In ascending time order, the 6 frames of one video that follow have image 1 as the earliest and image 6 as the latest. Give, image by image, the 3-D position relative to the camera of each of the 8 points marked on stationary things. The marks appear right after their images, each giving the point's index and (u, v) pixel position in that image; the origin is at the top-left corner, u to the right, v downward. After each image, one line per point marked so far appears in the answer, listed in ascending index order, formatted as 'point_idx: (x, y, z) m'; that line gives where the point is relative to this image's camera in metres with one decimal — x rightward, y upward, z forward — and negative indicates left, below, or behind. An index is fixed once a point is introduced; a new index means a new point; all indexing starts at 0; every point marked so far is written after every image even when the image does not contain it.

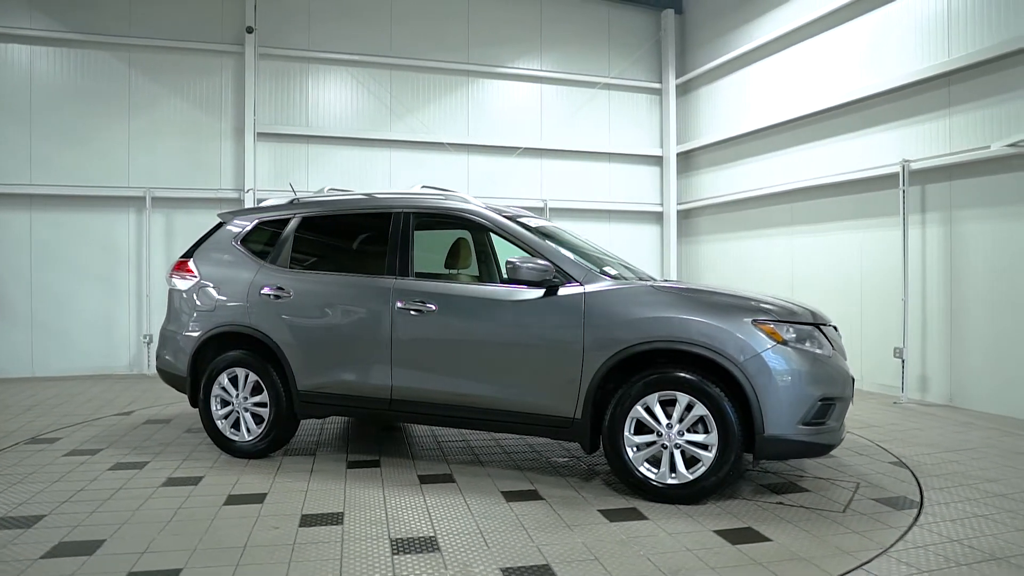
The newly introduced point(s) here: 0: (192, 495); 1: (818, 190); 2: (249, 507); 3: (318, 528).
0: (-1.8, -1.1, +3.7) m
1: (+4.0, +1.3, +8.6) m
2: (-1.3, -1.1, +3.4) m
3: (-0.9, -1.1, +3.1) m
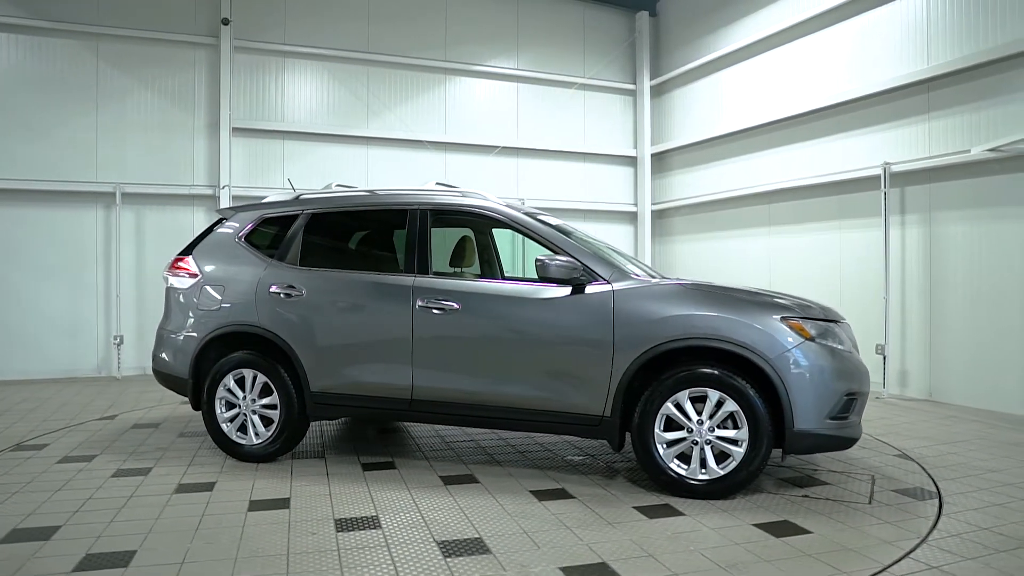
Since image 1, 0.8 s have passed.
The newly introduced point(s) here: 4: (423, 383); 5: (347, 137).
0: (-1.6, -1.1, +3.5) m
1: (+3.8, +1.3, +8.9) m
2: (-1.2, -1.1, +3.3) m
3: (-0.7, -1.1, +3.1) m
4: (-0.5, -0.6, +4.1) m
5: (-2.4, +2.2, +9.8) m
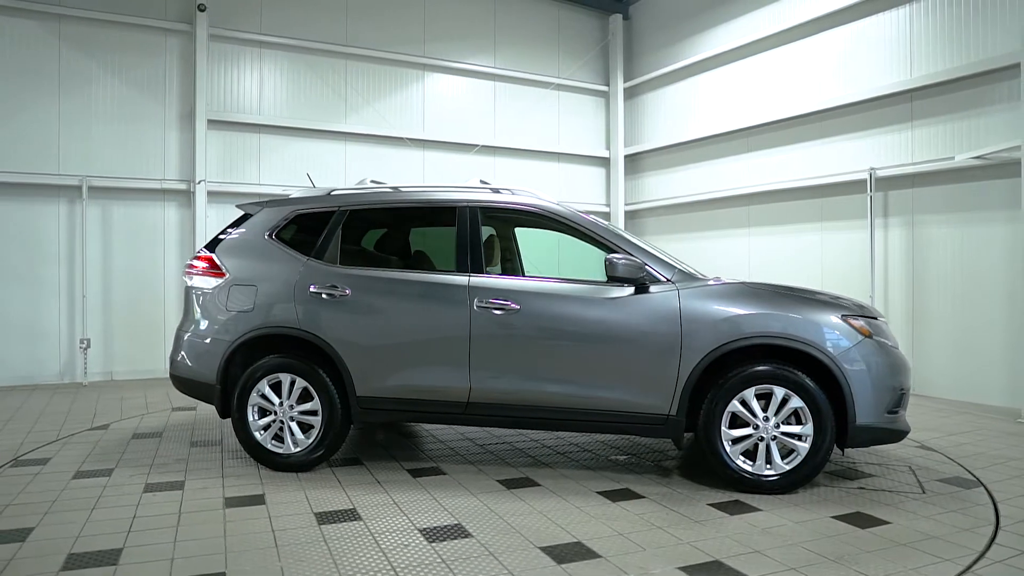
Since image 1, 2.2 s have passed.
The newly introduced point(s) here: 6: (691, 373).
0: (-1.2, -1.1, +3.3) m
1: (+3.6, +1.3, +9.2) m
2: (-0.7, -1.1, +3.2) m
3: (-0.2, -1.1, +2.9) m
4: (-0.2, -0.6, +4.0) m
5: (-2.7, +2.2, +9.5) m
6: (+1.0, -0.5, +3.8) m
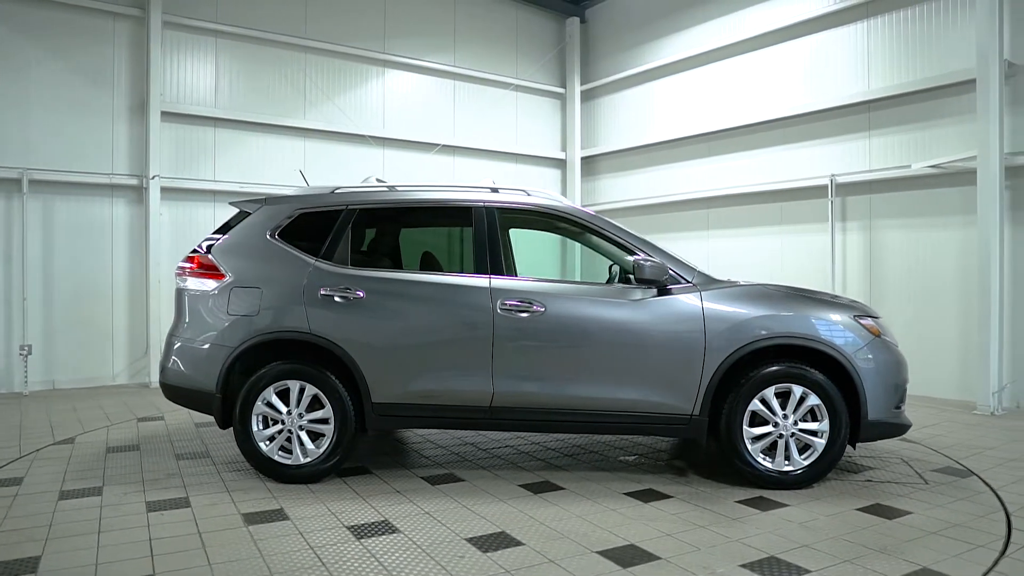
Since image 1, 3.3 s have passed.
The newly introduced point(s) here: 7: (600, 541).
0: (-1.0, -1.1, +3.1) m
1: (+3.2, +1.3, +9.5) m
2: (-0.5, -1.1, +3.0) m
3: (0.0, -1.1, +2.9) m
4: (-0.1, -0.6, +3.9) m
5: (-3.1, +2.2, +9.1) m
6: (+1.2, -0.5, +3.8) m
7: (+0.4, -1.1, +3.0) m
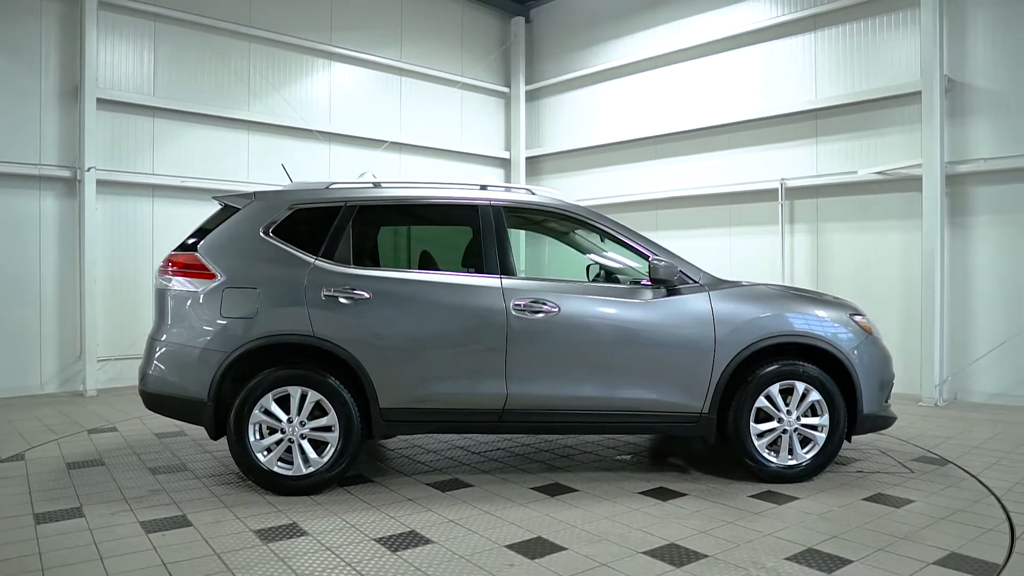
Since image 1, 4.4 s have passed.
0: (-0.8, -1.1, +3.0) m
1: (+2.5, +1.3, +9.8) m
2: (-0.4, -1.1, +2.9) m
3: (+0.2, -1.1, +2.8) m
4: (0.0, -0.6, +3.8) m
5: (-3.7, +2.2, +8.6) m
6: (+1.2, -0.5, +3.9) m
7: (+0.6, -1.1, +3.0) m
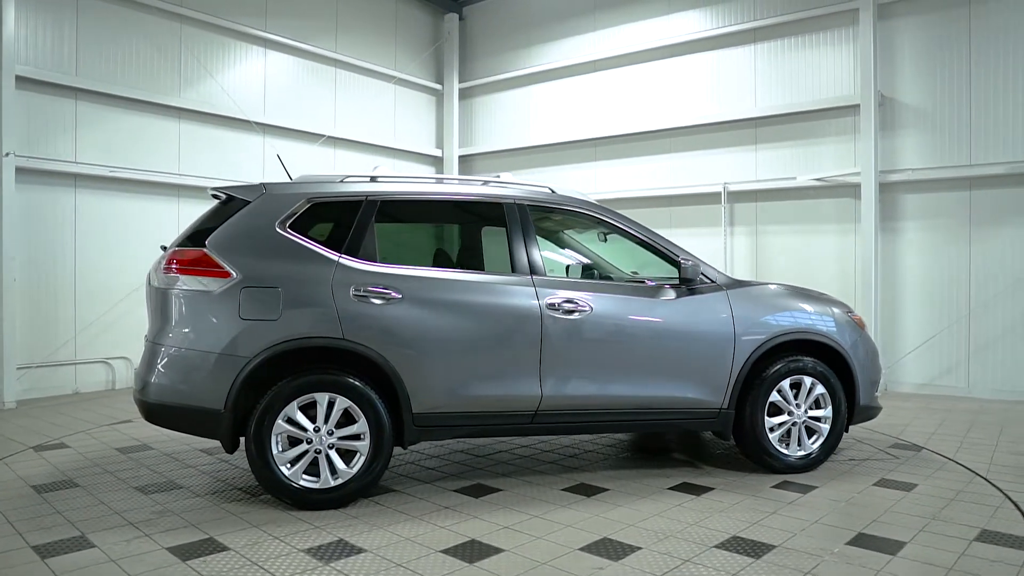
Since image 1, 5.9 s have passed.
0: (-0.5, -1.2, +2.8) m
1: (+1.7, +1.3, +10.1) m
2: (0.0, -1.1, +2.8) m
3: (+0.5, -1.1, +2.8) m
4: (+0.2, -0.6, +3.8) m
5: (-4.2, +2.2, +8.0) m
6: (+1.4, -0.5, +4.1) m
7: (+0.9, -1.1, +3.0) m
